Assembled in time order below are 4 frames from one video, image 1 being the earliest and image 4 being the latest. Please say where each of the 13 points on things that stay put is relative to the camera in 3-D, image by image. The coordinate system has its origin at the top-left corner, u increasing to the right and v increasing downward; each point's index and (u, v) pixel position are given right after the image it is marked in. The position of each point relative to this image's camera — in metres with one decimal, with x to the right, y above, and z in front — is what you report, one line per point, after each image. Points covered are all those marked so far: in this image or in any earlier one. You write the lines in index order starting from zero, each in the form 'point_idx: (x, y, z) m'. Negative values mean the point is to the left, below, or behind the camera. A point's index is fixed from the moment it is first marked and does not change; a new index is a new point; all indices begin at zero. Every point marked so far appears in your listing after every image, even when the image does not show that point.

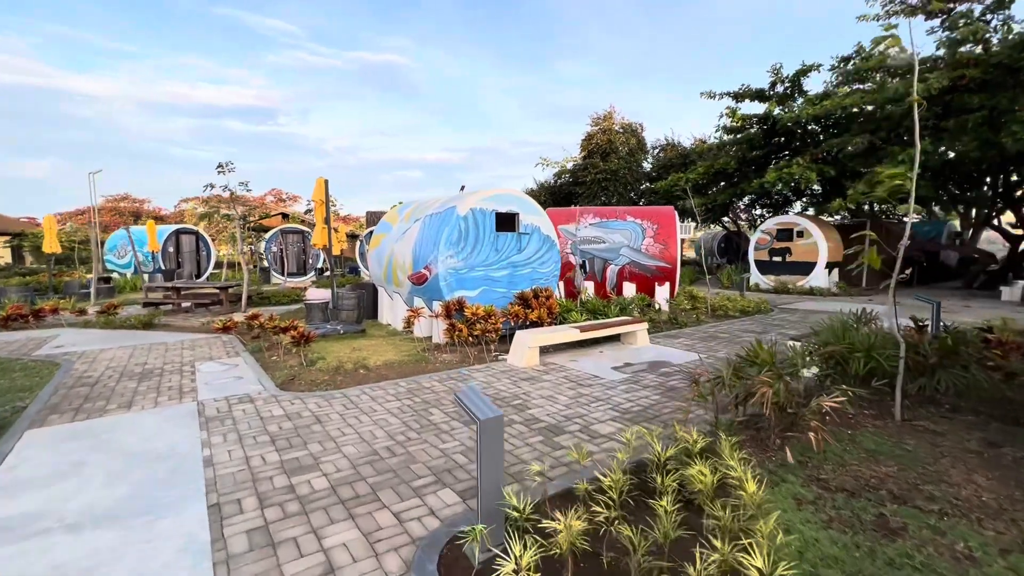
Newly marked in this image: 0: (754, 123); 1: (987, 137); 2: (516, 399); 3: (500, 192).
0: (+9.1, +6.2, +17.5) m
1: (+12.1, +3.8, +11.9) m
2: (0.0, -1.2, +5.3) m
3: (-0.2, +1.8, +8.7) m
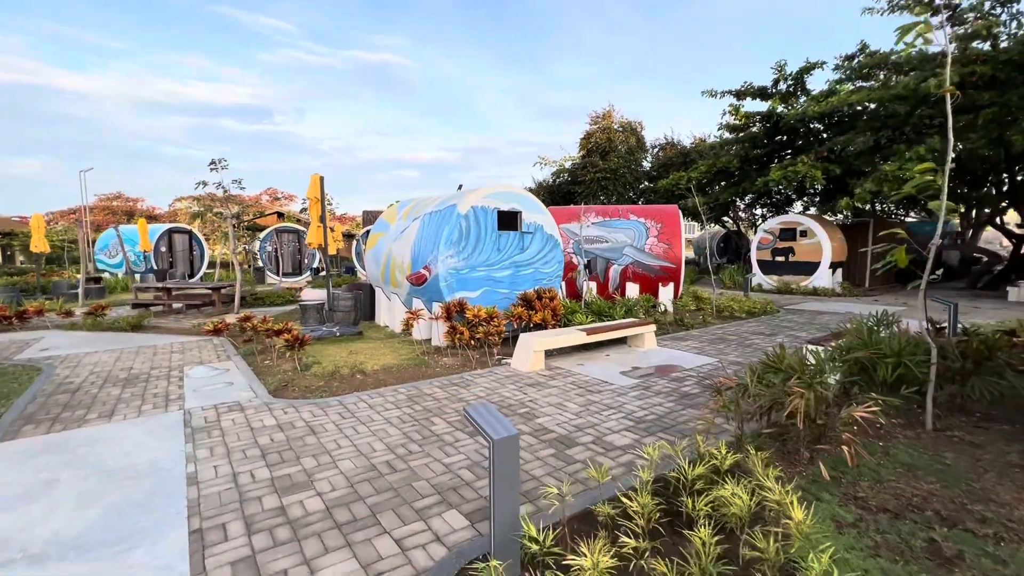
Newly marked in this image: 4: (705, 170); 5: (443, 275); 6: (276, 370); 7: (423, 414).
0: (+9.1, +6.1, +17.3) m
1: (+12.1, +3.8, +11.7) m
2: (+0.1, -1.3, +5.0) m
3: (-0.2, +1.8, +8.4) m
4: (+7.4, +4.5, +18.1) m
5: (-1.1, +0.2, +7.7) m
6: (-3.3, -1.1, +6.5) m
7: (-0.9, -1.3, +4.7) m
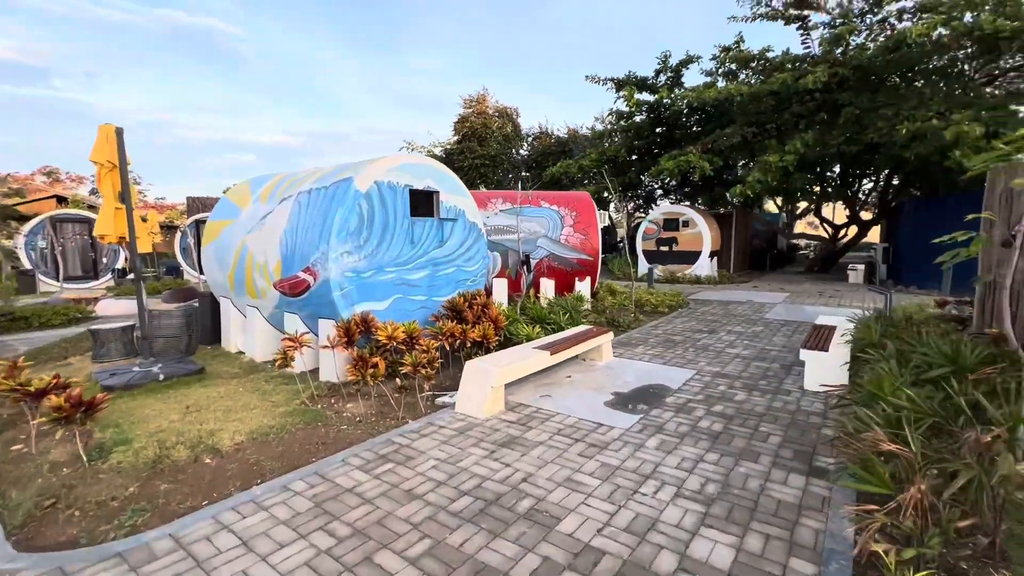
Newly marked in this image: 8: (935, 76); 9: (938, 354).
0: (+4.8, +6.5, +17.3) m
1: (+9.4, +4.2, +12.9) m
2: (0.0, -1.4, +3.1) m
3: (-1.3, +1.7, +6.2) m
4: (+3.0, +4.8, +17.6) m
5: (-2.0, +0.1, +5.3) m
6: (-3.6, -1.4, +3.6) m
7: (-0.9, -1.4, +2.6) m
8: (+11.0, +5.6, +12.3) m
9: (+3.3, -0.5, +3.8) m
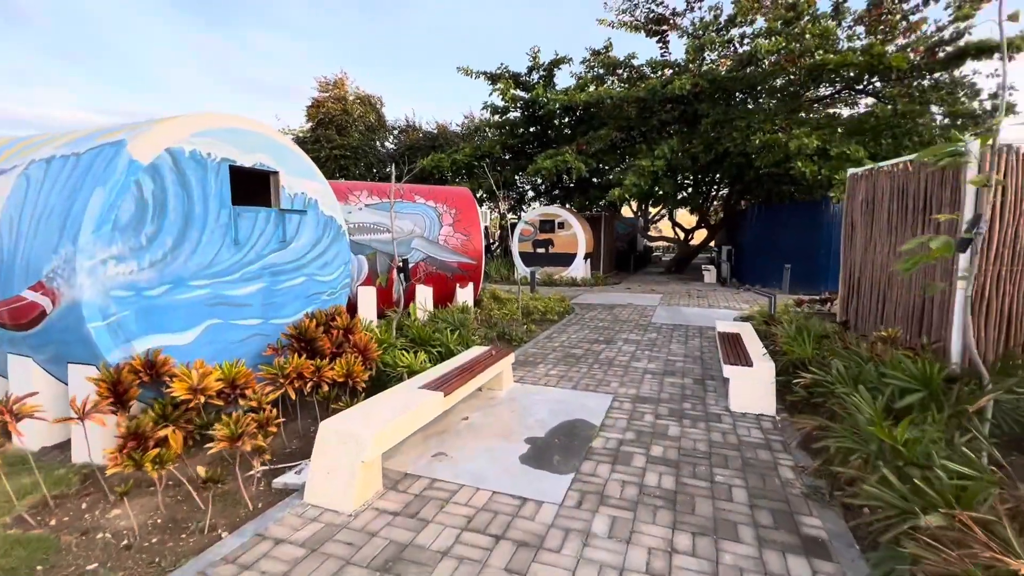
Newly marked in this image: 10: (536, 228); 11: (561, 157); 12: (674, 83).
0: (+0.1, +6.4, +16.7) m
1: (+5.8, +4.2, +13.7) m
2: (-0.3, -1.5, +1.7) m
3: (-2.6, +1.5, +4.3) m
4: (-1.6, +4.7, +16.5) m
5: (-2.9, -0.1, +3.3) m
6: (-4.0, -1.6, +1.2) m
7: (-1.1, -1.6, +1.0) m
8: (+7.6, +5.6, +13.6) m
9: (+2.6, -0.6, +3.3) m
10: (+0.9, +2.1, +16.6) m
11: (+1.5, +4.2, +15.1) m
12: (+4.8, +6.0, +13.8) m
